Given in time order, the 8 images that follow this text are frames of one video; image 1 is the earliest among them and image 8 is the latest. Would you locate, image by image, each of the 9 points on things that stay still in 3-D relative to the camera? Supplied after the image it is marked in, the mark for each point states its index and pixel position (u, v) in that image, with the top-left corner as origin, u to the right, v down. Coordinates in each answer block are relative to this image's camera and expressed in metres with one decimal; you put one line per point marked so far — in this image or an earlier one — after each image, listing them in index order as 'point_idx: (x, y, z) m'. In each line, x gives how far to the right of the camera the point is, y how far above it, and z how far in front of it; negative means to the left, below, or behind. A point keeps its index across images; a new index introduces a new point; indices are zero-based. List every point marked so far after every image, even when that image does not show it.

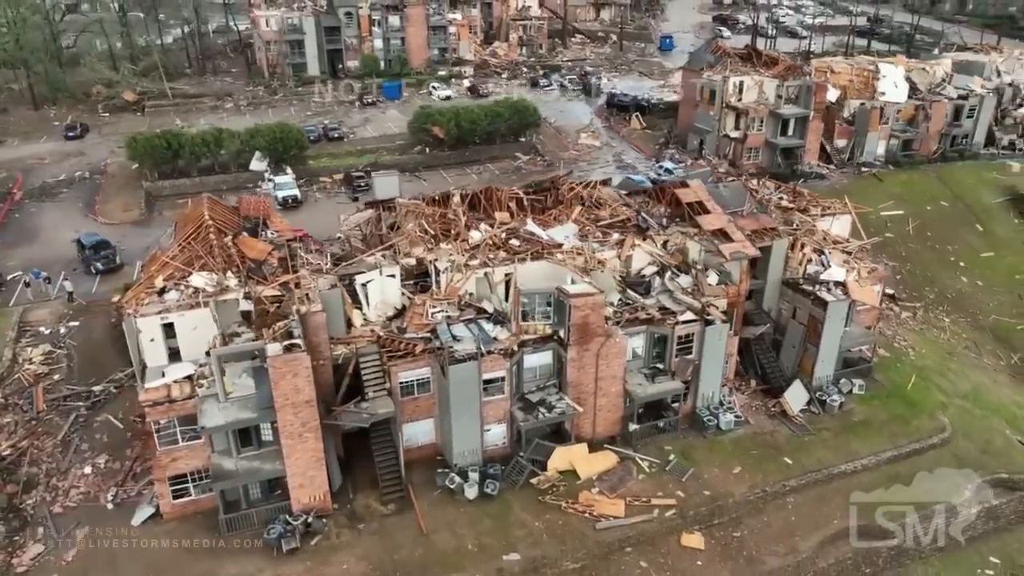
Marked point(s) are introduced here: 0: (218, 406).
0: (-8.0, -3.2, +19.4) m
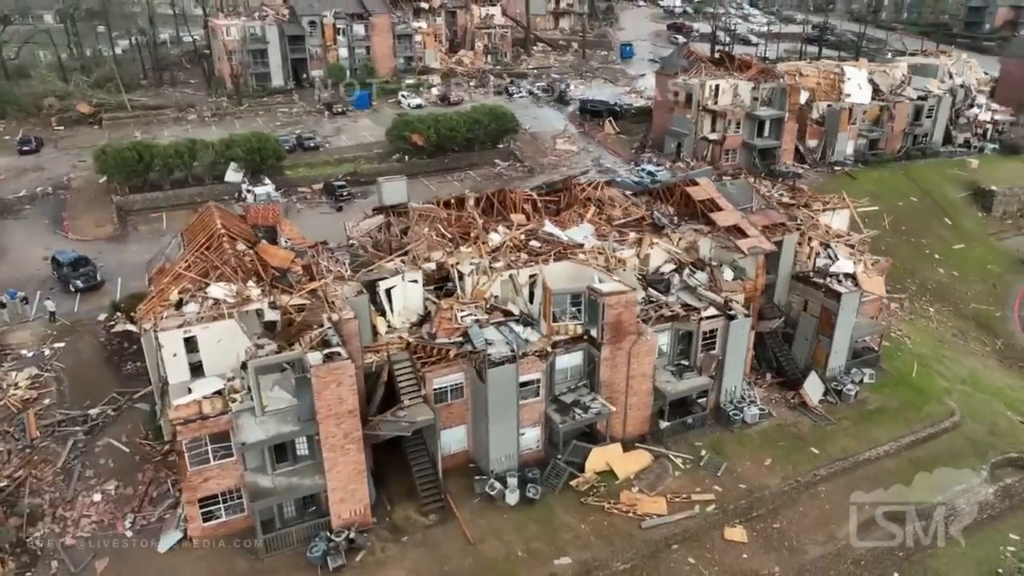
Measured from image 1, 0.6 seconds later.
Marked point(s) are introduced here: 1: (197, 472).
0: (-6.7, -3.5, +18.5) m
1: (-8.4, -4.9, +18.9) m
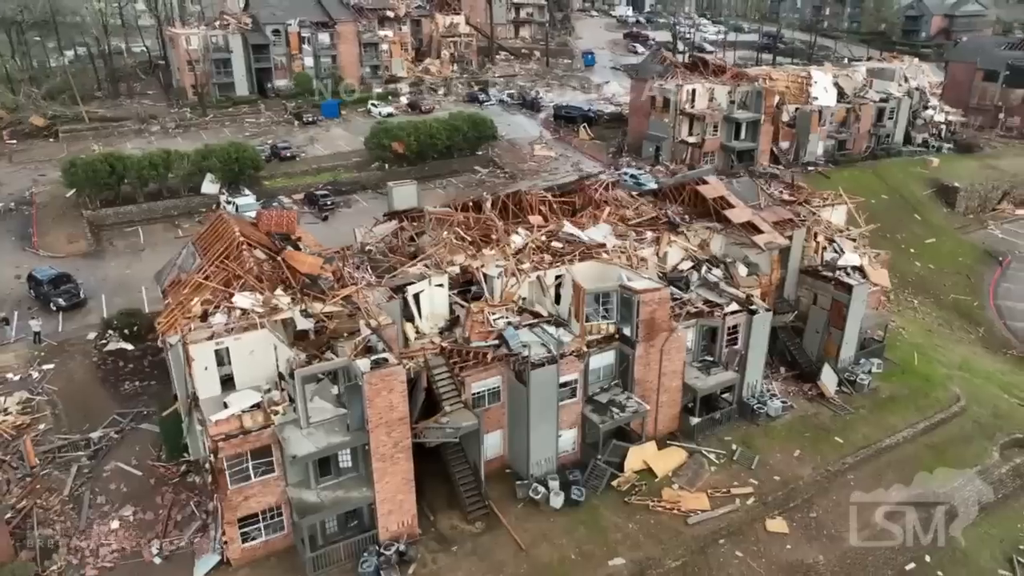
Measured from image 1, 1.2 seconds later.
0: (-5.2, -3.6, +17.7) m
1: (-6.9, -5.1, +17.9) m
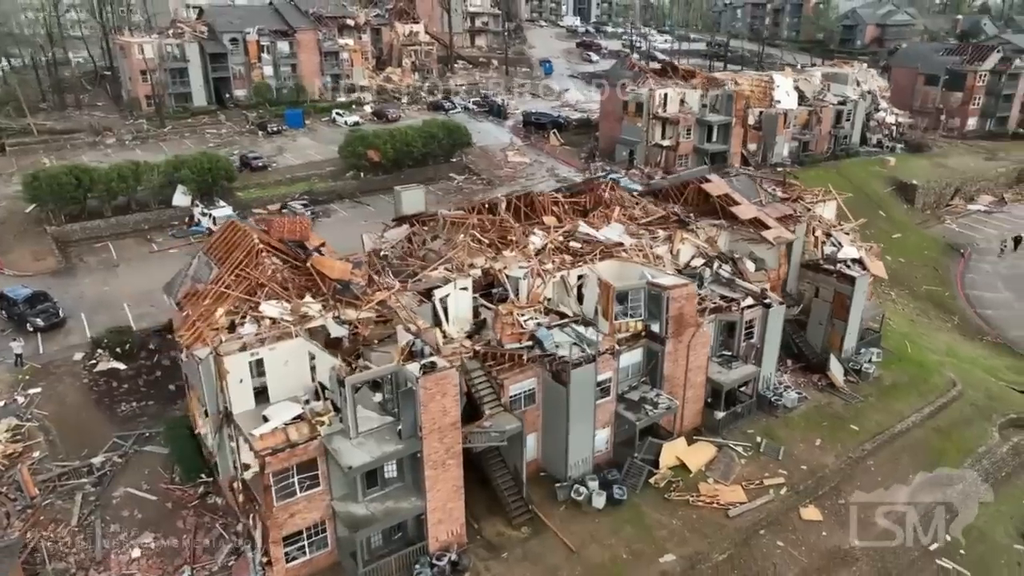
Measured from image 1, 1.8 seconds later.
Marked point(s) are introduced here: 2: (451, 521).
0: (-3.9, -3.7, +17.0) m
1: (-5.5, -5.3, +17.1) m
2: (-1.6, -6.0, +18.3) m
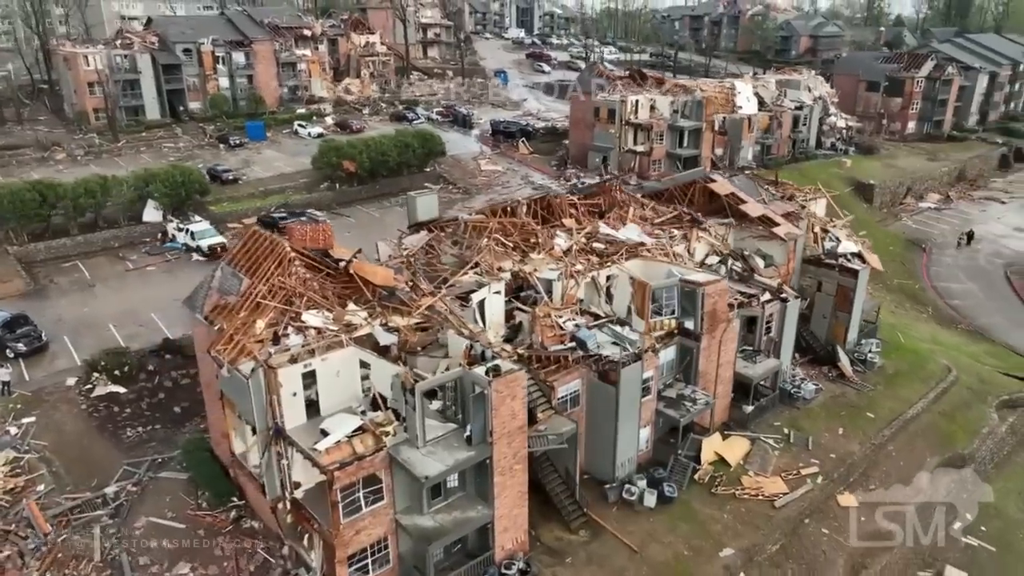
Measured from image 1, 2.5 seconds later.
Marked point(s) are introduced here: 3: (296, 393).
0: (-2.1, -3.8, +16.4) m
1: (-3.7, -5.4, +16.3) m
2: (+0.1, -6.1, +17.9) m
3: (-5.2, -2.5, +17.0) m
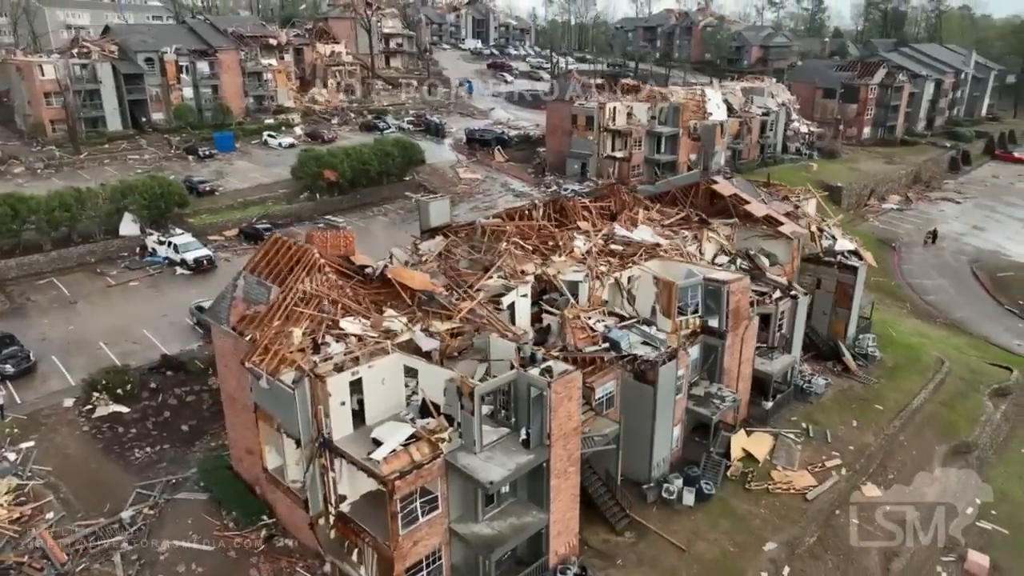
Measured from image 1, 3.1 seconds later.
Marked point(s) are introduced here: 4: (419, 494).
0: (-0.8, -3.8, +16.0) m
1: (-2.3, -5.5, +15.7) m
2: (+1.4, -6.1, +17.6) m
3: (-3.9, -2.6, +16.4) m
4: (-2.1, -4.6, +15.8) m
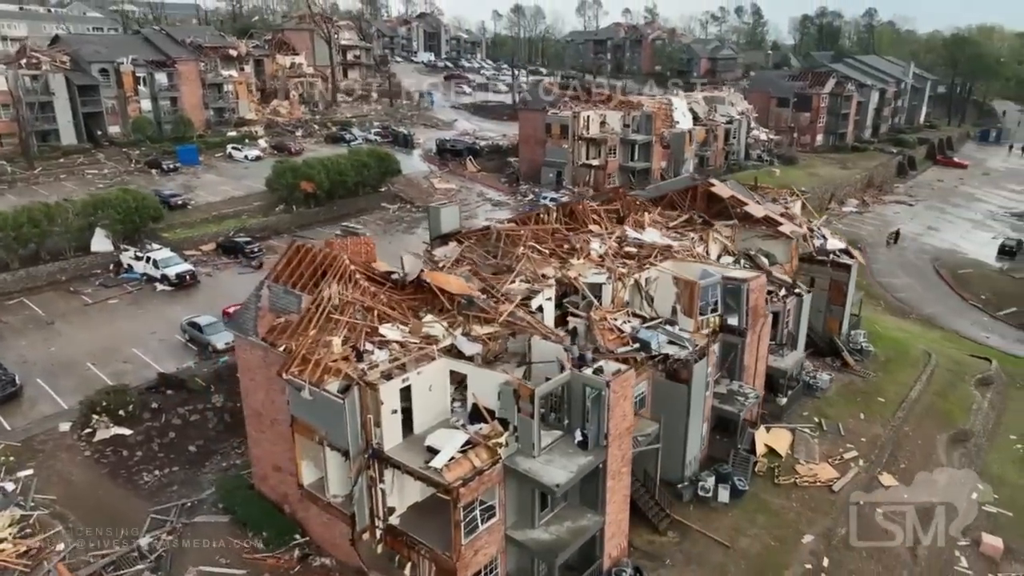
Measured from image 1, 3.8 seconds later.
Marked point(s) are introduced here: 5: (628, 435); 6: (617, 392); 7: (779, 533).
0: (+0.6, -3.8, +15.7) m
1: (-0.9, -5.5, +15.3) m
2: (+2.7, -6.0, +17.4) m
3: (-2.6, -2.7, +15.9) m
4: (-0.7, -4.6, +15.3) m
5: (+2.7, -3.5, +16.7) m
6: (+2.3, -2.4, +15.9) m
7: (+7.3, -6.8, +19.6) m
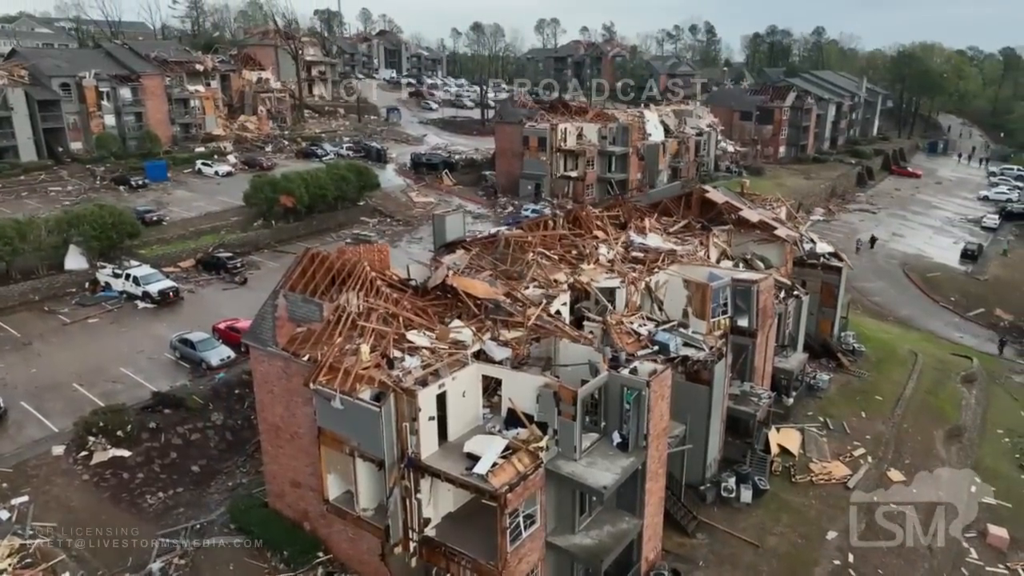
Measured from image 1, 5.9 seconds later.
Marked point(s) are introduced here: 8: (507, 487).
0: (+1.5, -3.9, +15.4) m
1: (+0.1, -5.6, +14.9) m
2: (+3.5, -6.0, +17.2) m
3: (-1.8, -2.8, +15.5) m
4: (+0.2, -4.6, +15.0) m
5: (+3.6, -3.5, +16.6) m
6: (+3.2, -2.3, +15.8) m
7: (+8.0, -6.7, +19.7) m
8: (-0.2, -4.1, +14.4) m
